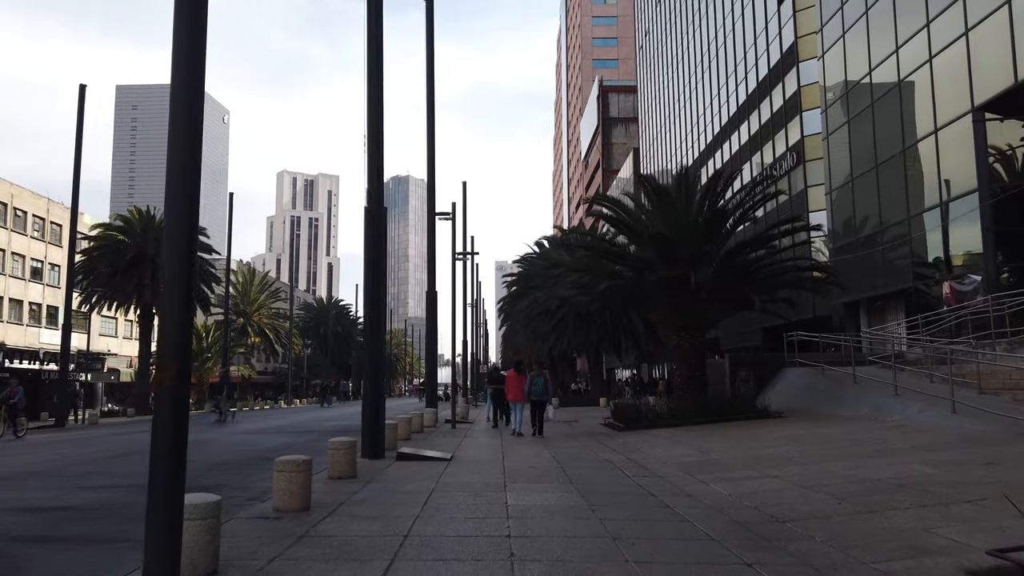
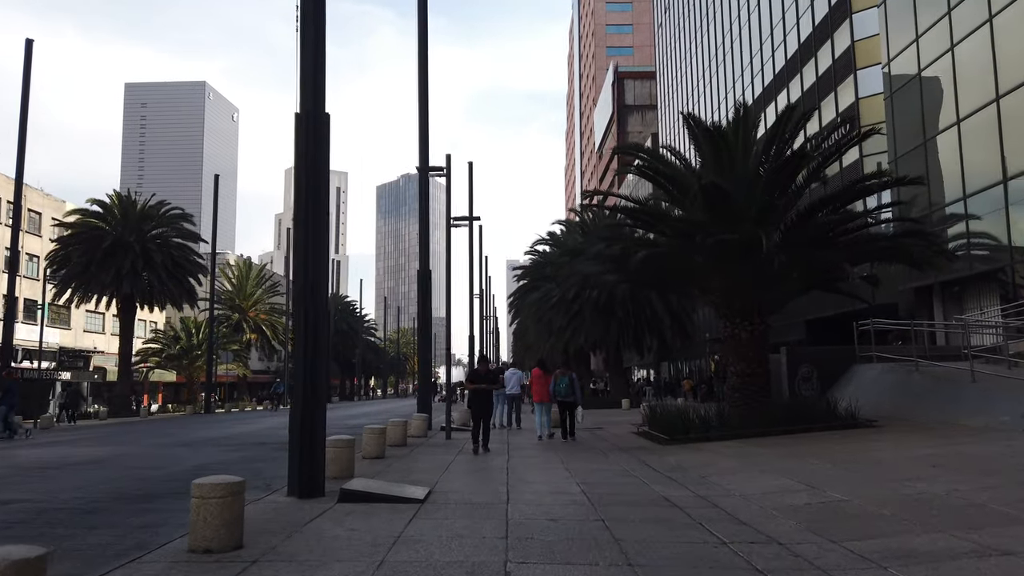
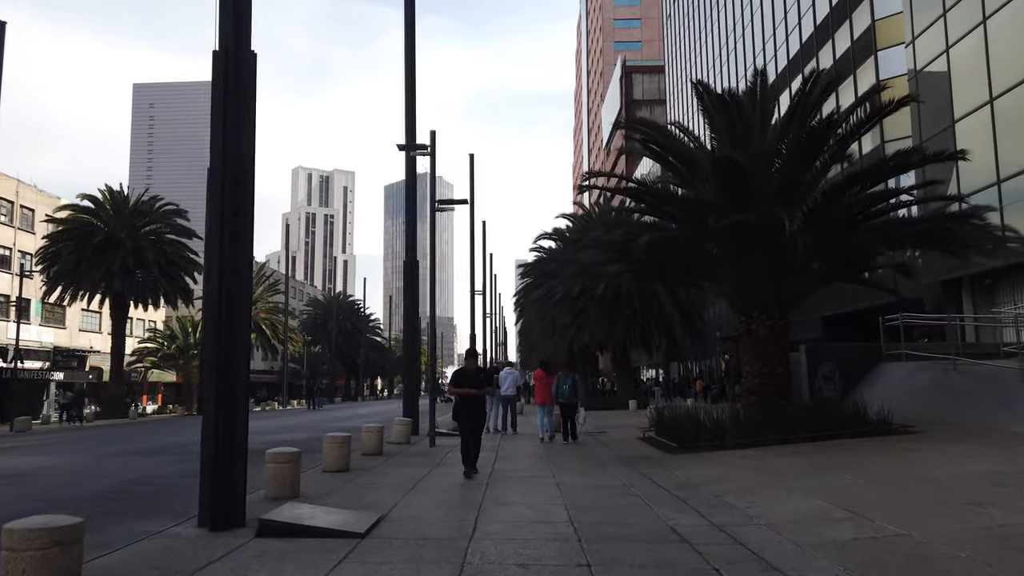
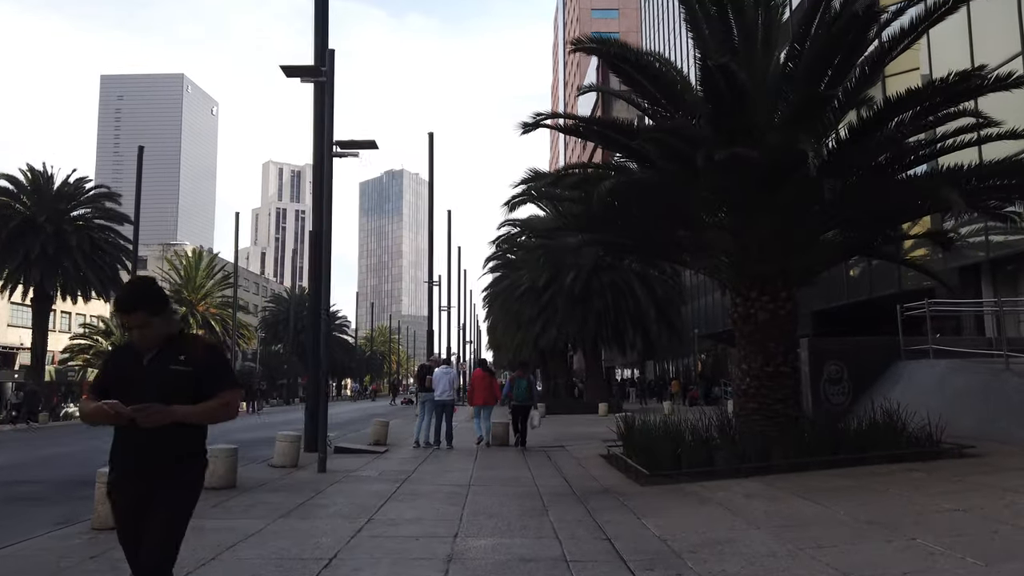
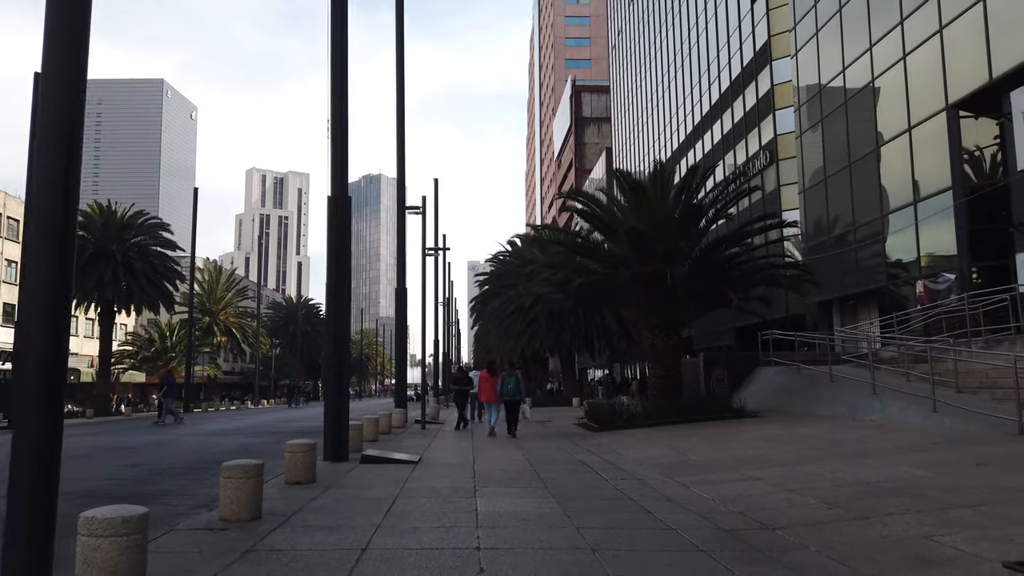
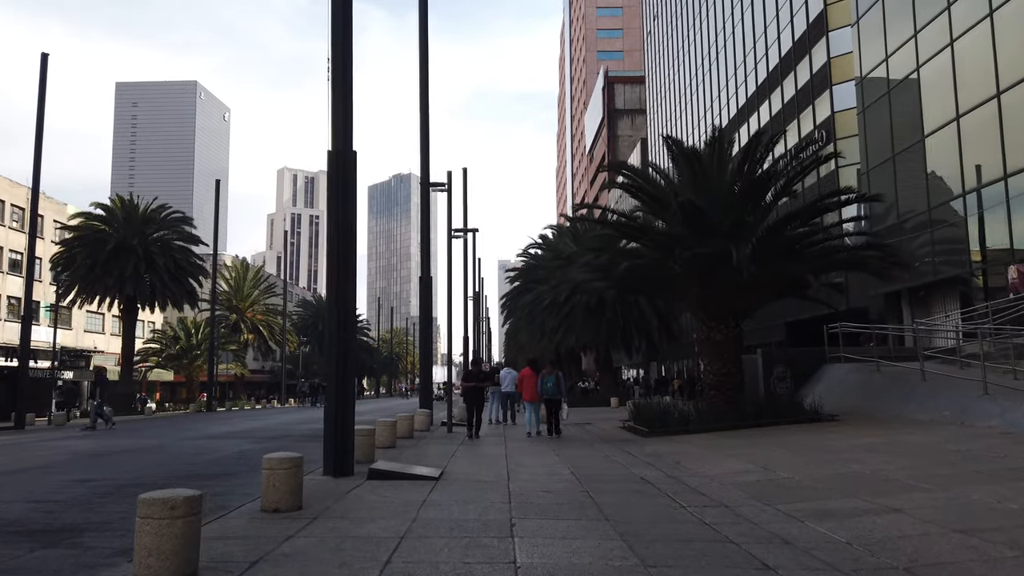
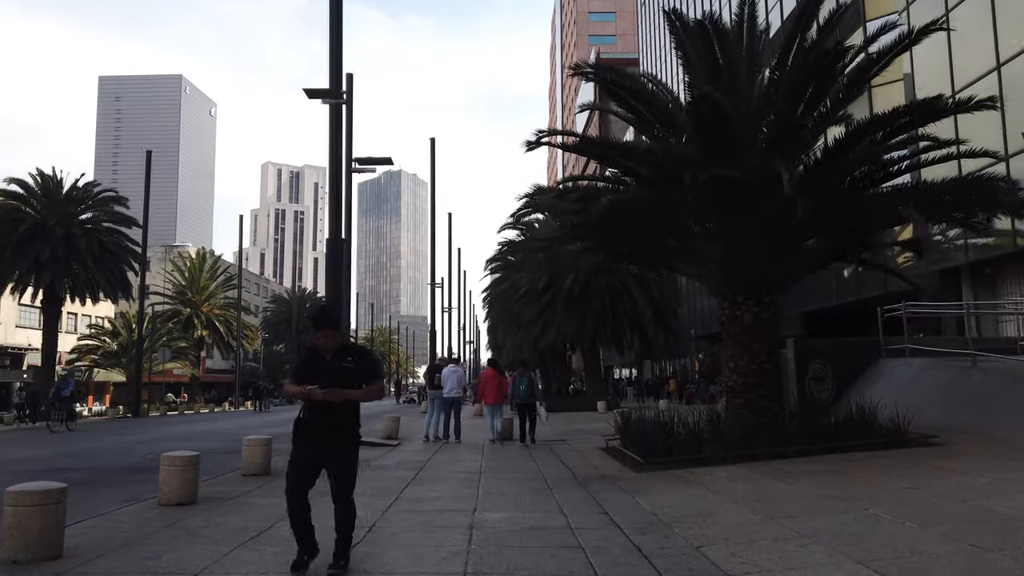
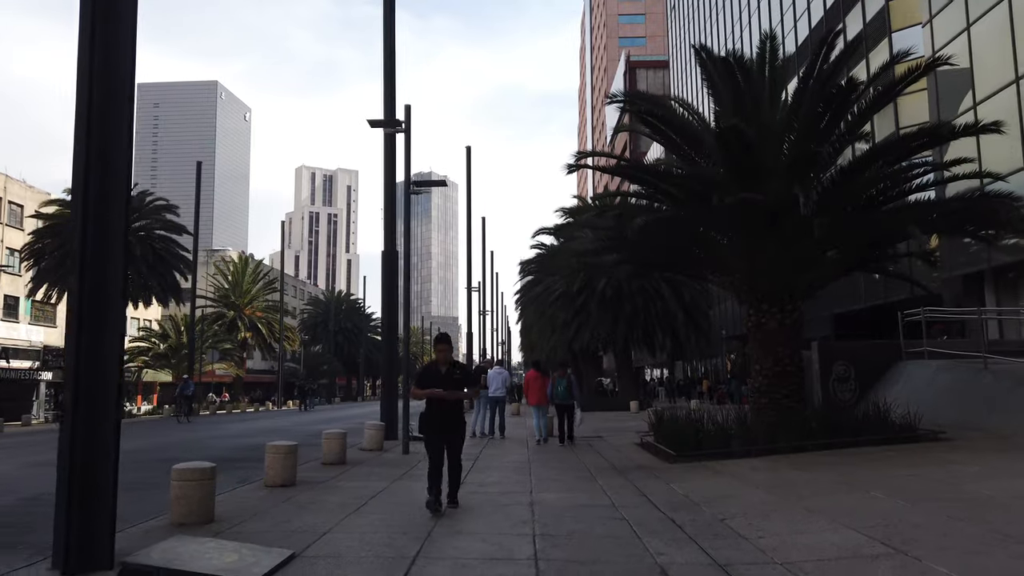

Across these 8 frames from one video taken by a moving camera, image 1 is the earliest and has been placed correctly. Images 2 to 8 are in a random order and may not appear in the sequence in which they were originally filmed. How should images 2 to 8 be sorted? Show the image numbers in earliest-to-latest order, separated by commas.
5, 6, 2, 3, 8, 7, 4
